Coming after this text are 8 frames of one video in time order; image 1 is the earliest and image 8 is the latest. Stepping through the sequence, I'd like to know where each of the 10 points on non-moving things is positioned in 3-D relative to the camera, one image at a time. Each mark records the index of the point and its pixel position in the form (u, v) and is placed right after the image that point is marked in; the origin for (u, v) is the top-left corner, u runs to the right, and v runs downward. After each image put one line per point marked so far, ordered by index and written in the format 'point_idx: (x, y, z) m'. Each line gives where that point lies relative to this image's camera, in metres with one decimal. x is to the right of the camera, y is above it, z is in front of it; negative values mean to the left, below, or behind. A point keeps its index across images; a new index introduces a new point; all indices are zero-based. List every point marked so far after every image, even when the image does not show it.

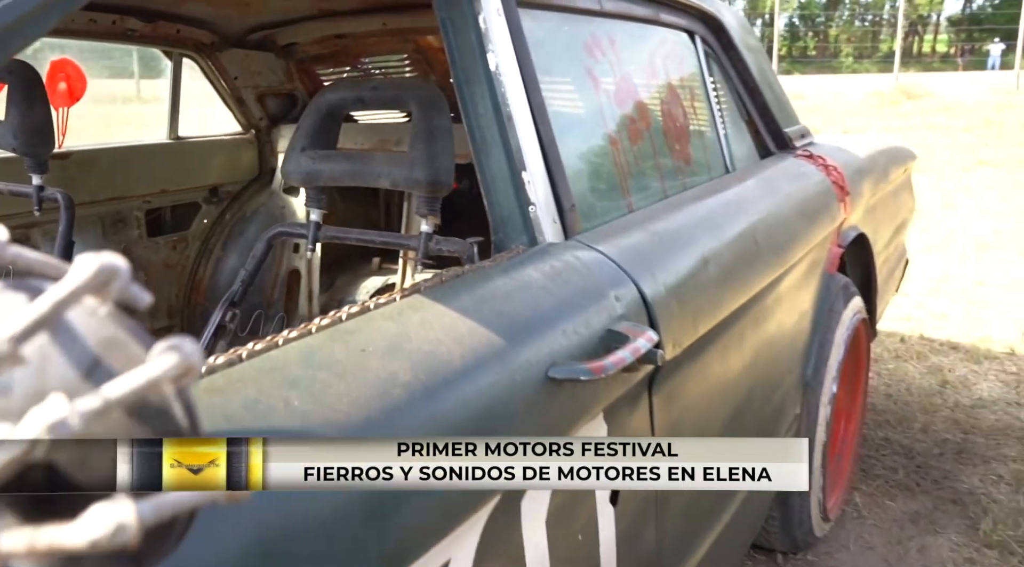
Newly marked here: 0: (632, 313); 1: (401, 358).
0: (+0.2, 0.0, +1.2) m
1: (-0.1, -0.1, +0.8) m
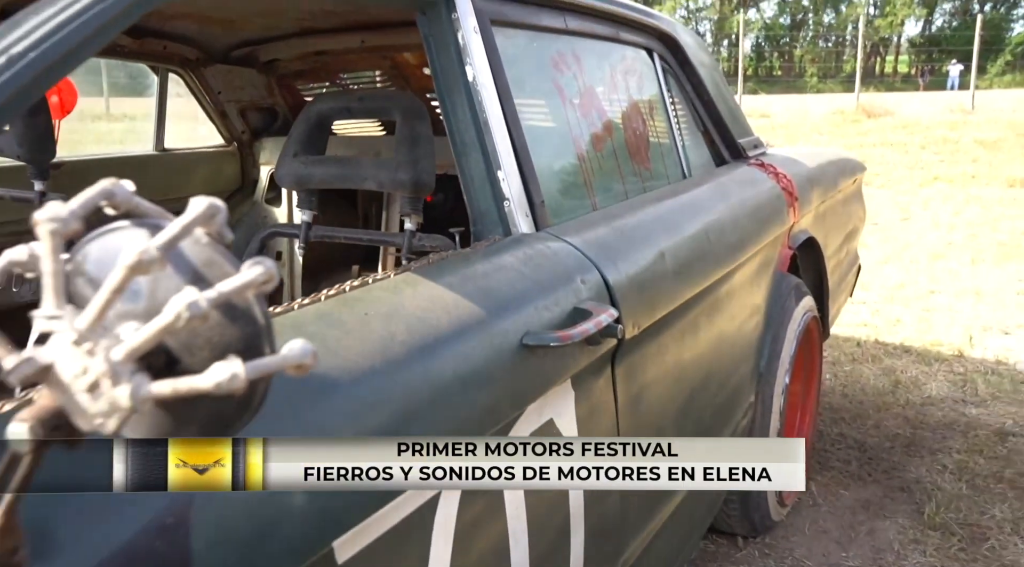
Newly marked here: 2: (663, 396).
0: (+0.1, 0.0, +1.3) m
1: (-0.1, 0.0, +1.0) m
2: (+0.3, -0.2, +1.6) m
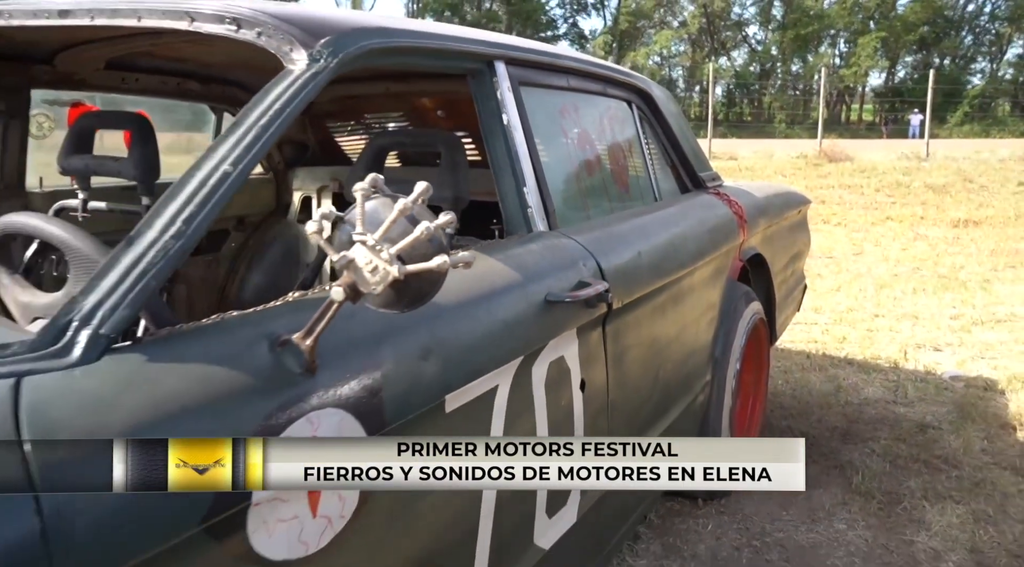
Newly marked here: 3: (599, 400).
0: (+0.2, 0.0, +1.9) m
1: (-0.1, 0.0, +1.5) m
2: (+0.3, -0.2, +2.1) m
3: (+0.2, -0.2, +1.9) m
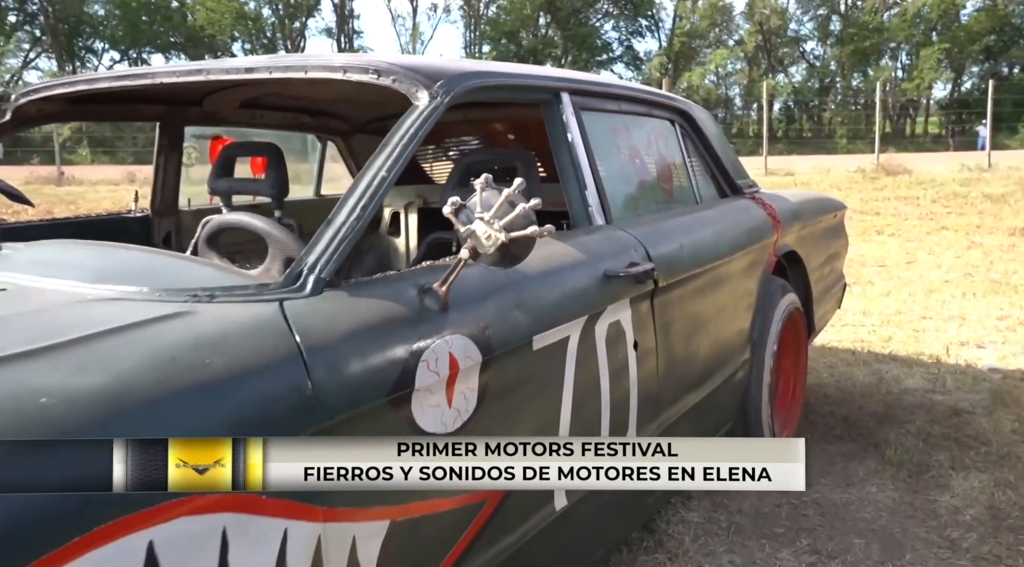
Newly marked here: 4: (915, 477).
0: (+0.3, +0.1, +2.3) m
1: (+0.1, +0.1, +2.0) m
2: (+0.5, -0.1, +2.6) m
3: (+0.4, -0.2, +2.3) m
4: (+1.6, -0.7, +3.4) m
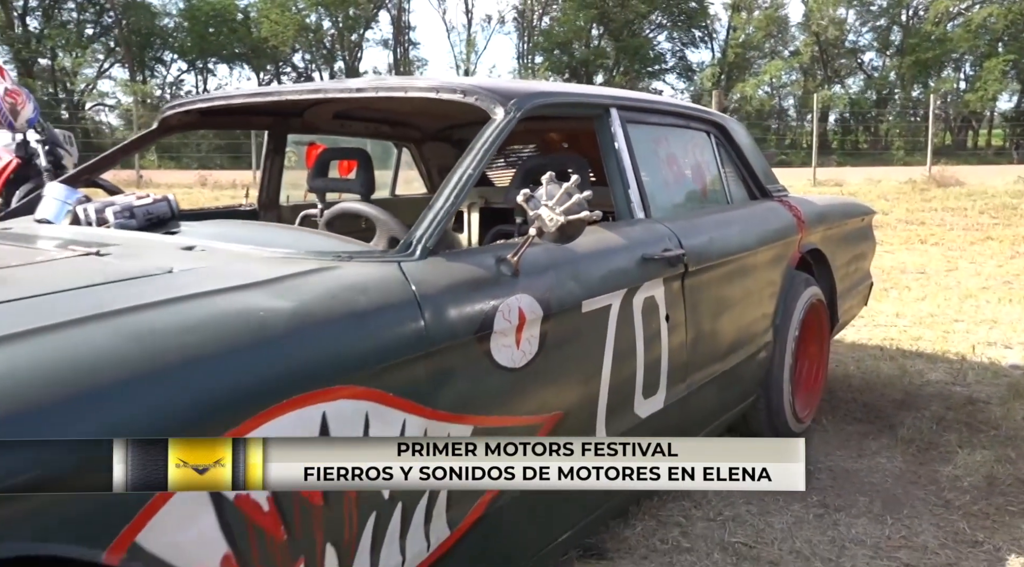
0: (+0.5, +0.1, +2.8) m
1: (+0.2, +0.1, +2.5) m
2: (+0.7, -0.1, +3.0) m
3: (+0.5, -0.2, +2.8) m
4: (+1.8, -0.7, +3.8) m
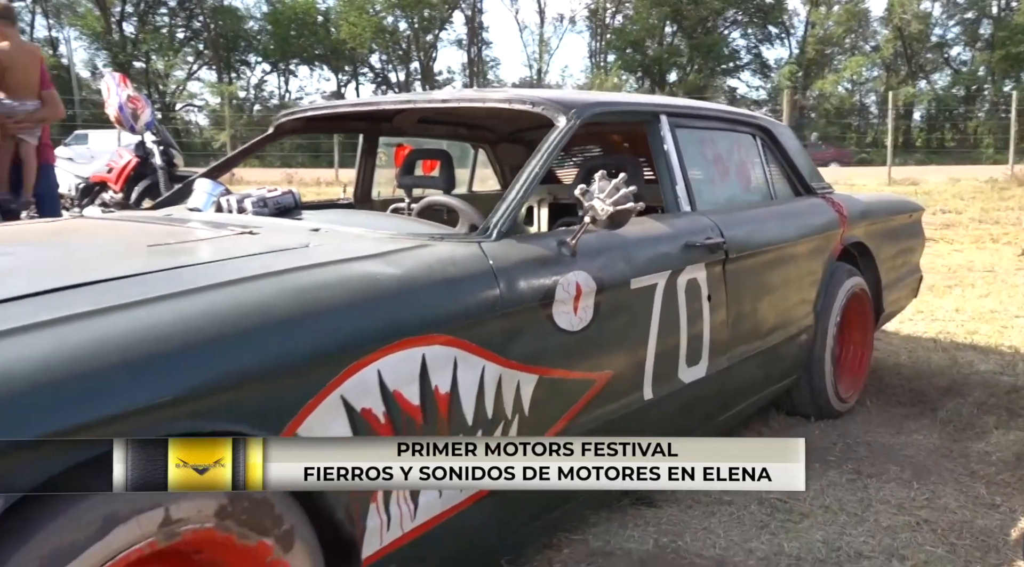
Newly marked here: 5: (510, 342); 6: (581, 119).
0: (+0.7, +0.2, +3.2) m
1: (+0.4, +0.2, +2.9) m
2: (+0.9, 0.0, +3.4) m
3: (+0.7, -0.1, +3.2) m
4: (+2.1, -0.7, +4.1) m
5: (0.0, -0.1, +2.2) m
6: (+0.2, +0.5, +2.8) m
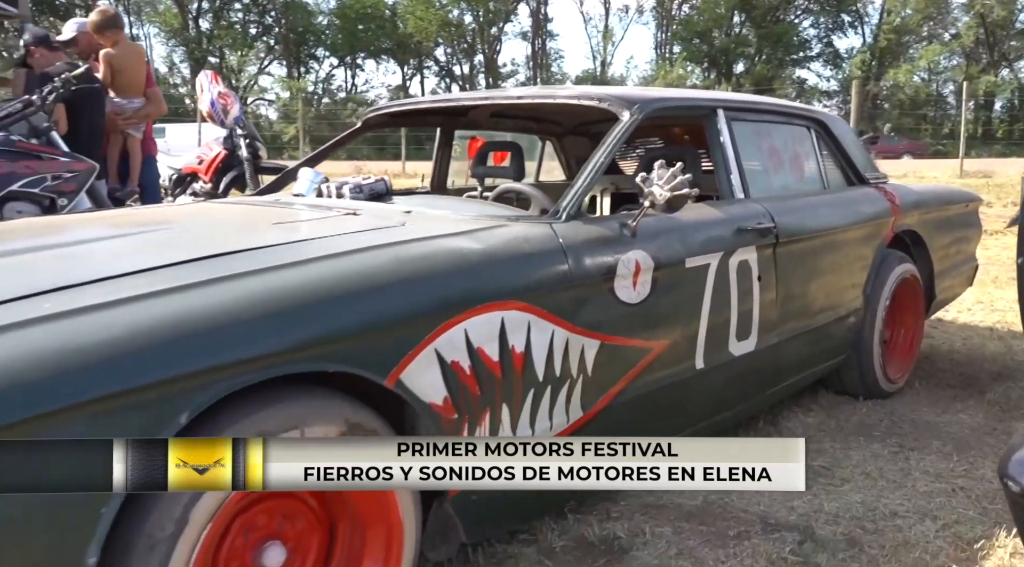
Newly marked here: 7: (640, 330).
0: (+1.0, +0.2, +3.4) m
1: (+0.7, +0.3, +3.2) m
2: (+1.2, 0.0, +3.6) m
3: (+1.0, 0.0, +3.4) m
4: (+2.4, -0.6, +4.3) m
5: (+0.2, -0.1, +2.5) m
6: (+0.5, +0.6, +3.1) m
7: (+0.4, -0.1, +2.8) m
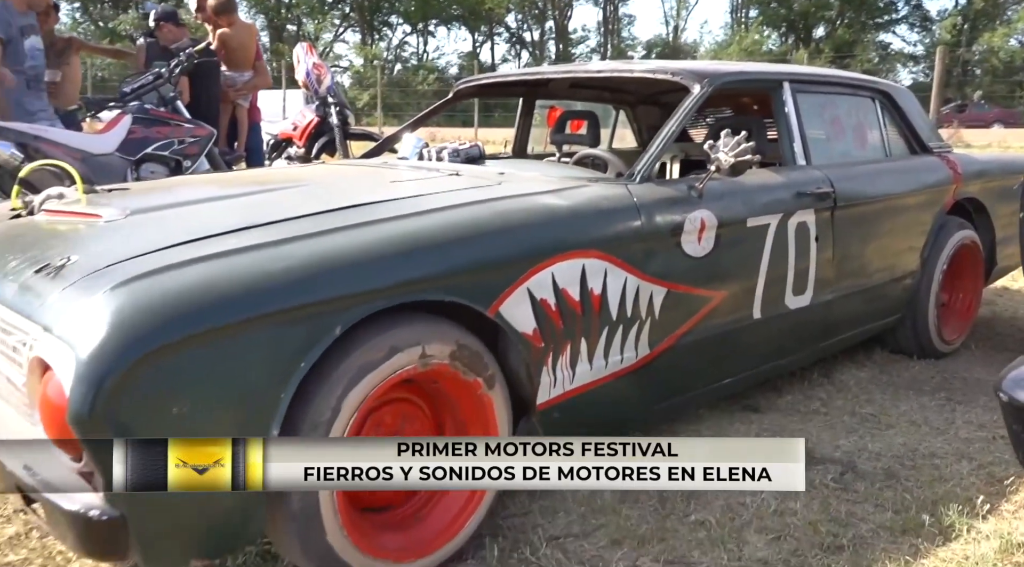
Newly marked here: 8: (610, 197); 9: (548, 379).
0: (+1.3, +0.4, +3.7) m
1: (+1.0, +0.4, +3.5) m
2: (+1.5, +0.2, +3.9) m
3: (+1.3, +0.1, +3.7) m
4: (+2.7, -0.5, +4.5) m
5: (+0.4, +0.1, +2.9) m
6: (+0.8, +0.8, +3.4) m
7: (+0.7, 0.0, +3.1) m
8: (+0.3, +0.3, +2.9) m
9: (+0.1, -0.3, +2.6) m
